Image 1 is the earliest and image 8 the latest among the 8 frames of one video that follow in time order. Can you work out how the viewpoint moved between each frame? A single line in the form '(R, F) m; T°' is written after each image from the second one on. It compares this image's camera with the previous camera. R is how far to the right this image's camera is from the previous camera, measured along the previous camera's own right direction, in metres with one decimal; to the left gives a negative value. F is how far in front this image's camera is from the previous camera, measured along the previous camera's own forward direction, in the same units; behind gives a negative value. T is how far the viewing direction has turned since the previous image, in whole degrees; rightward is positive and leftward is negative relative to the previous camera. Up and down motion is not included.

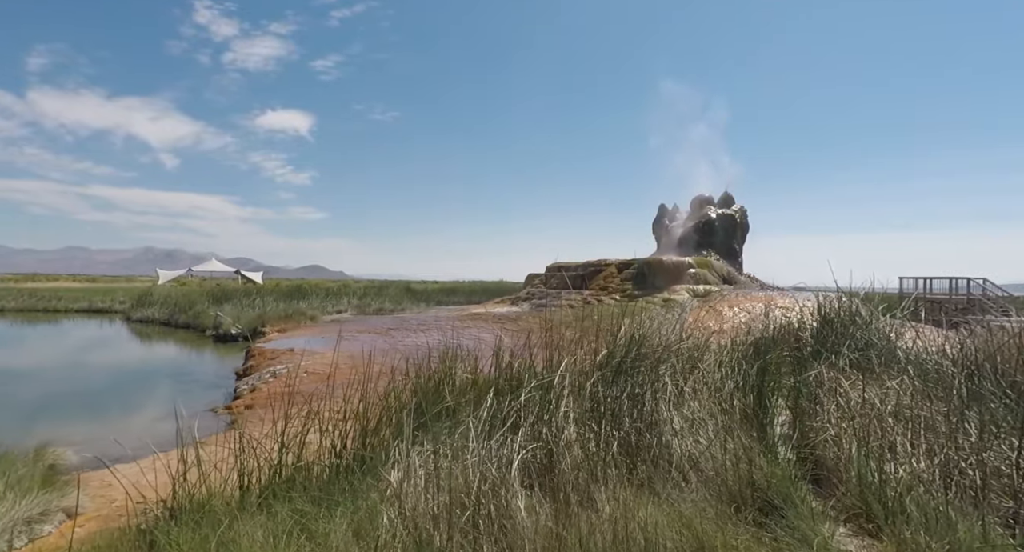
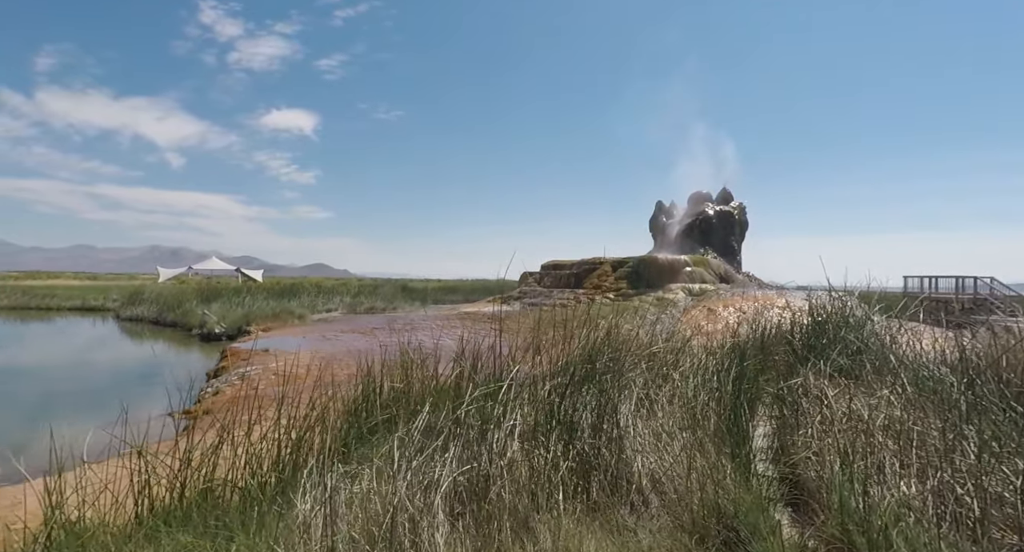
(+0.3, +0.3) m; 0°
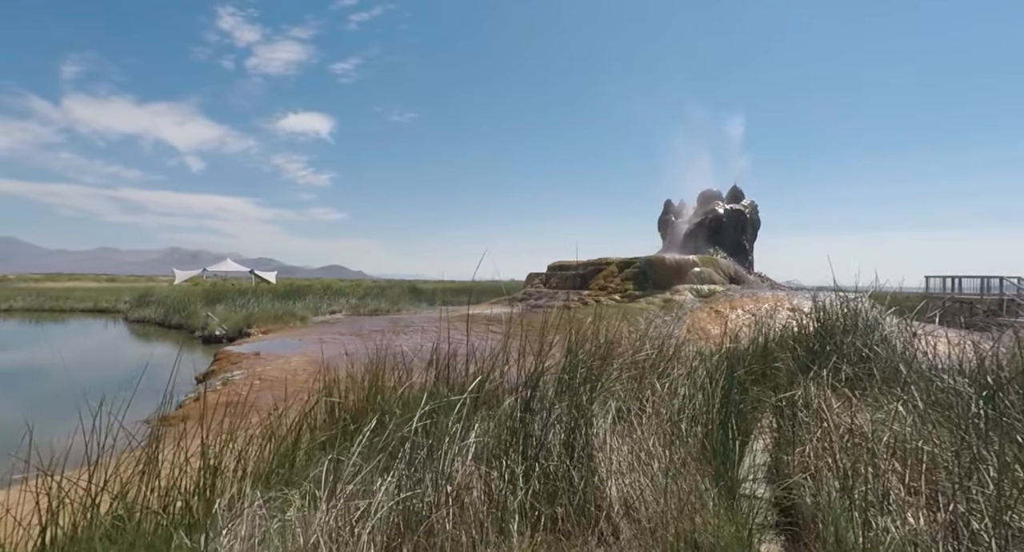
(+0.2, +0.3) m; -1°
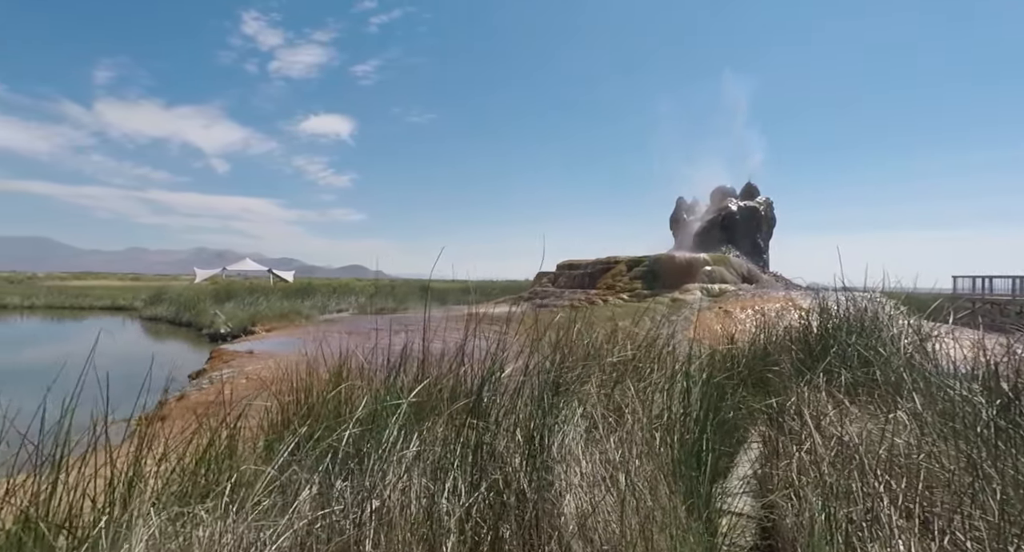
(+0.3, +0.2) m; -2°
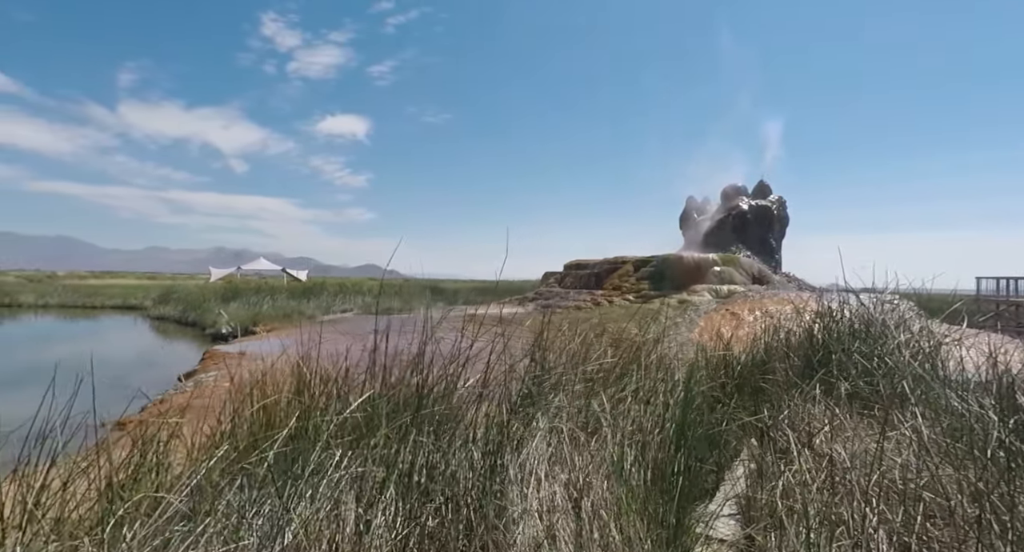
(+0.2, +0.2) m; -1°
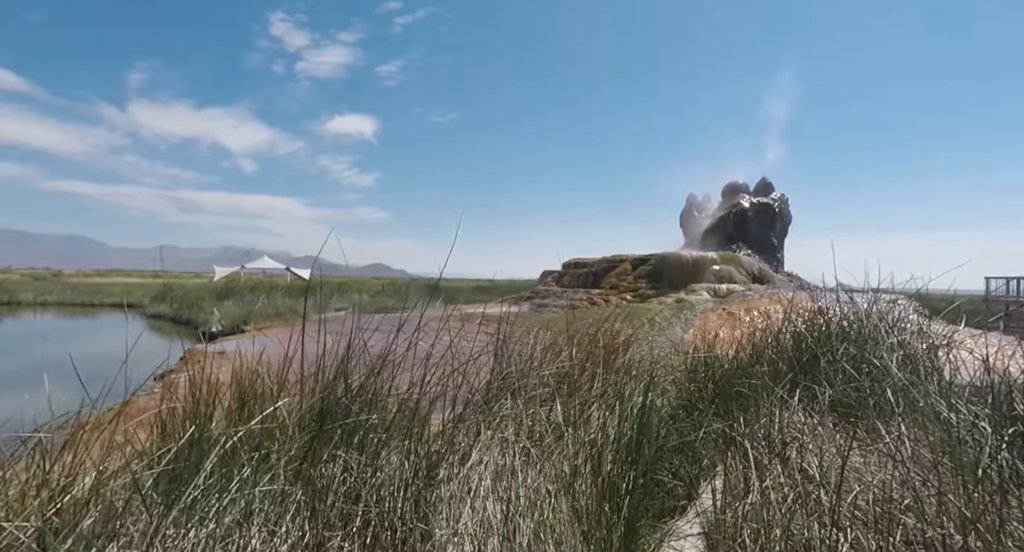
(+0.2, +0.2) m; -1°
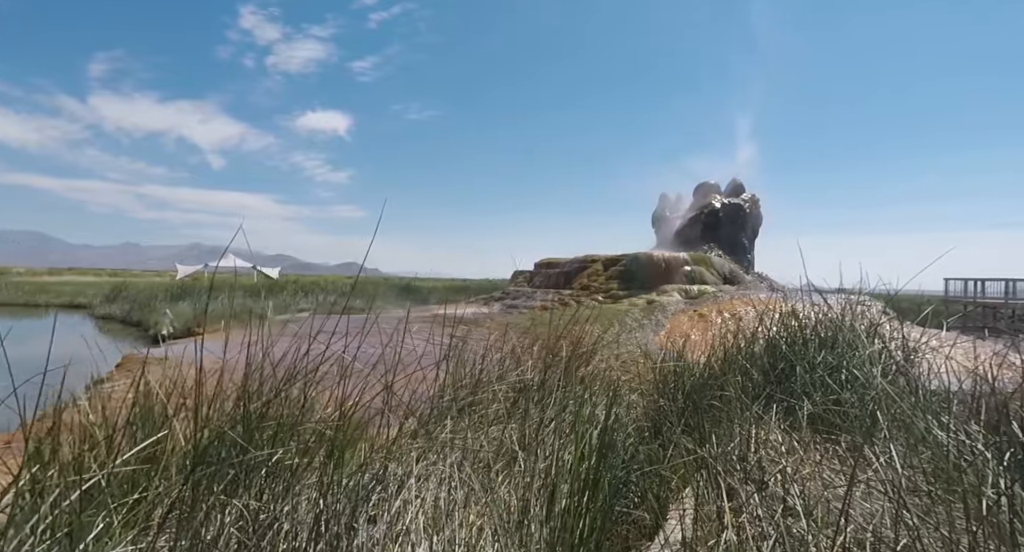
(+0.1, +0.3) m; +3°
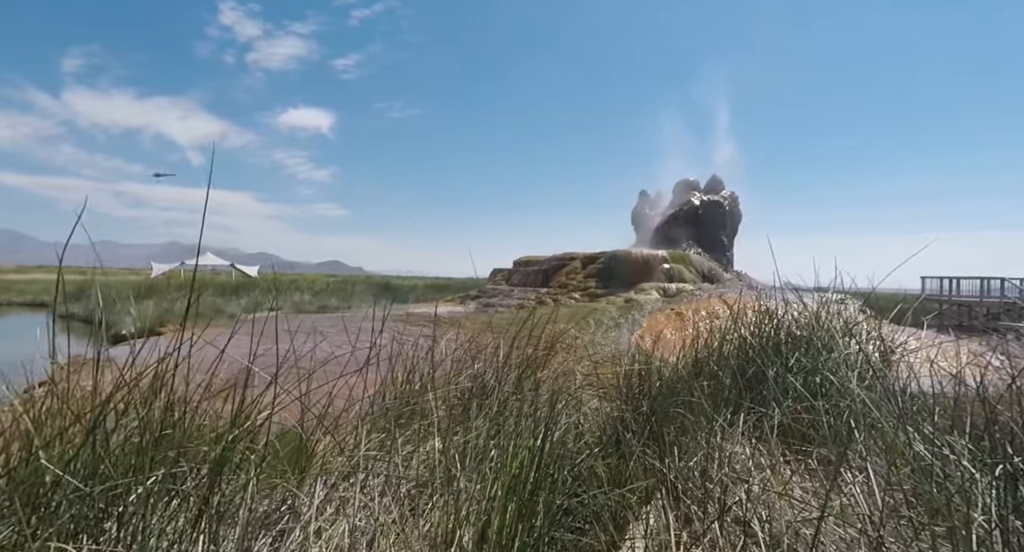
(+0.2, +0.2) m; +2°
